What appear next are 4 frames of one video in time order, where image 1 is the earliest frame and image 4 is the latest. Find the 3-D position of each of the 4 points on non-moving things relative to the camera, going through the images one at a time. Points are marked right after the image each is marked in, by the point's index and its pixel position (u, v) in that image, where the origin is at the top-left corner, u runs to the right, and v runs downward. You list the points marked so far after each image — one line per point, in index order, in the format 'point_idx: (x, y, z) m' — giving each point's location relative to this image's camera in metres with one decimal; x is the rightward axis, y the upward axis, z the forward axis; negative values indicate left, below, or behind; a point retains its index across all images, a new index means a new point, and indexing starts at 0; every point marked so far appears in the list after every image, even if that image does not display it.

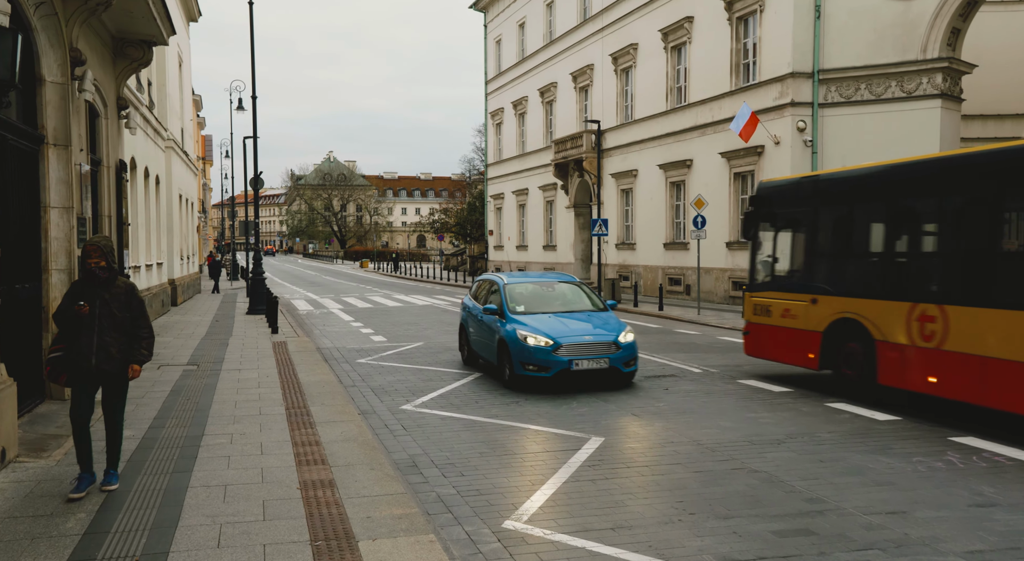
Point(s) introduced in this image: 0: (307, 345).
0: (-4.0, -1.3, +15.7) m
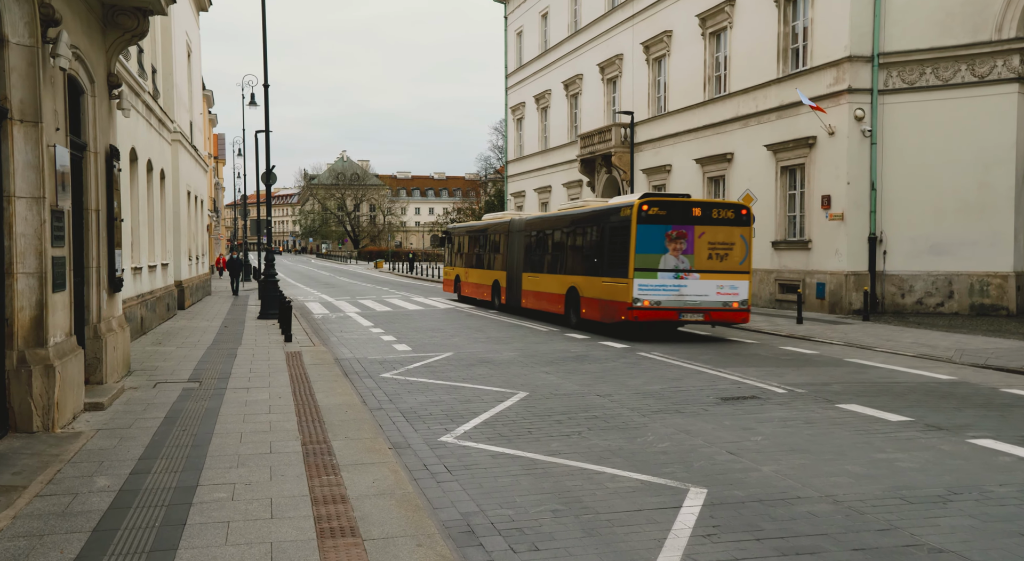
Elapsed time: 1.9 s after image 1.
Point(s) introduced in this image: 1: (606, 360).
0: (-3.3, -1.3, +14.1) m
1: (+1.6, -1.3, +13.4) m
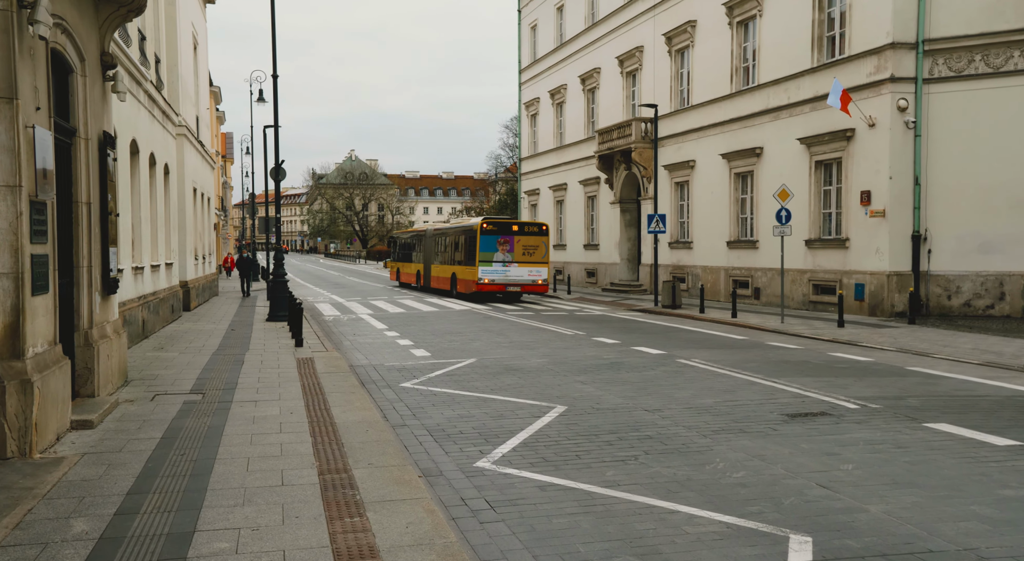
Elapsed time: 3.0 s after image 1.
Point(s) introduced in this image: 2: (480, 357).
0: (-2.8, -1.3, +13.0) m
1: (+2.0, -1.3, +12.3) m
2: (-0.6, -1.4, +14.2) m
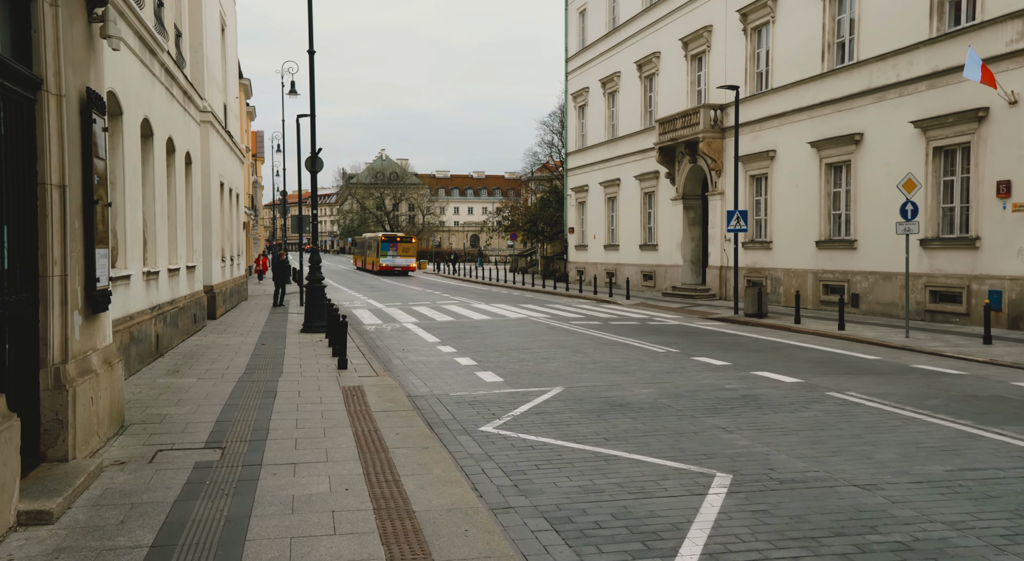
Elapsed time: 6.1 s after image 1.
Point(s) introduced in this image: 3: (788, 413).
0: (-1.5, -1.5, +10.3) m
1: (+3.3, -1.5, +9.4) m
2: (+0.8, -1.5, +11.4) m
3: (+3.2, -1.5, +9.1) m
